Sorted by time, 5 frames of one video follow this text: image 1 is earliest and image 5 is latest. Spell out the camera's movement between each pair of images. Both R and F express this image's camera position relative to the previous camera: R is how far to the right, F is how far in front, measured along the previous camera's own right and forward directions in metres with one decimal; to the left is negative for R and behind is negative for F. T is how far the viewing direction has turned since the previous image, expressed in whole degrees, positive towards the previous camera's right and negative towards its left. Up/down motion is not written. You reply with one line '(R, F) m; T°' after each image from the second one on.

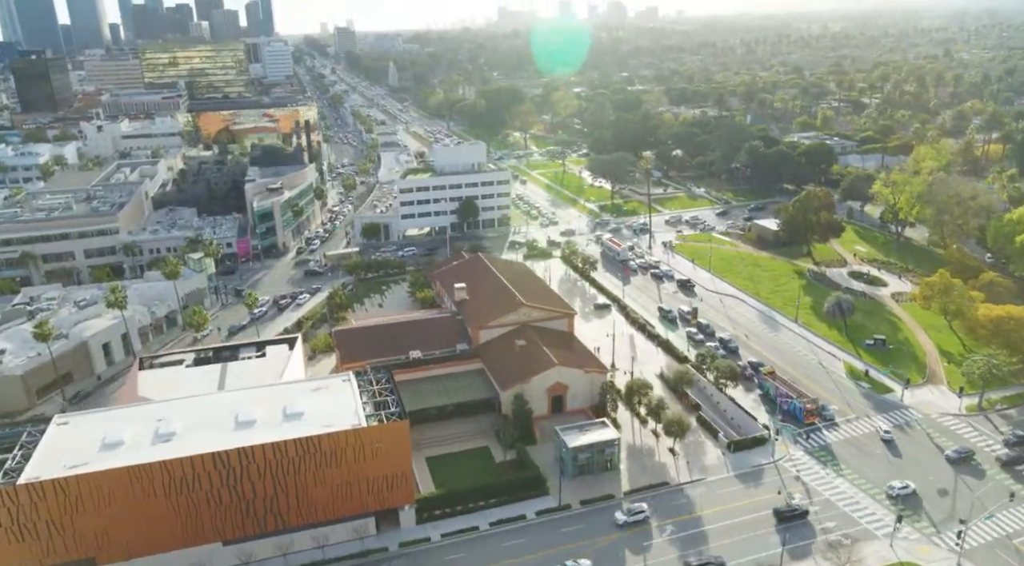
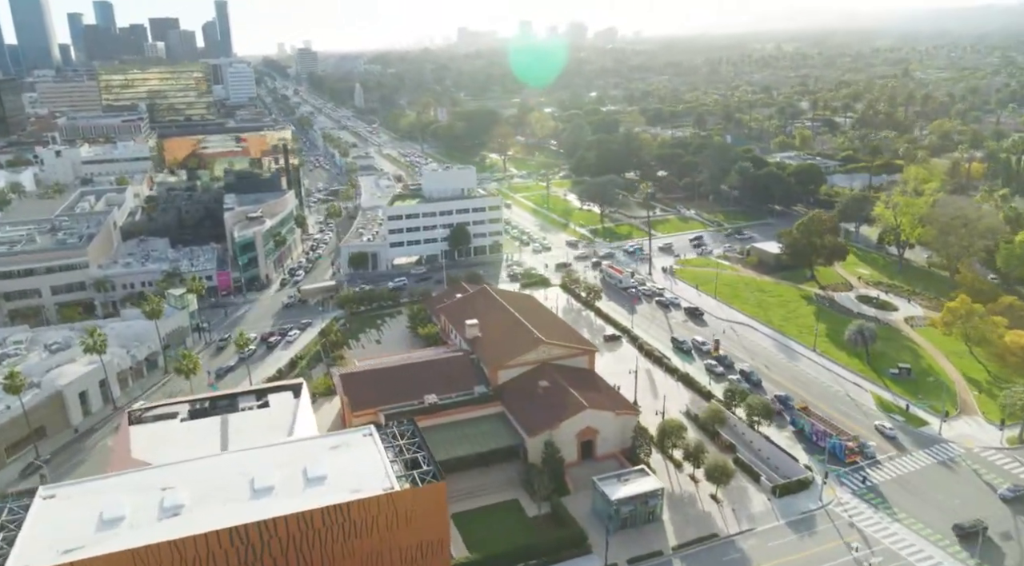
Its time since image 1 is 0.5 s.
(-3.4, +2.8) m; +3°
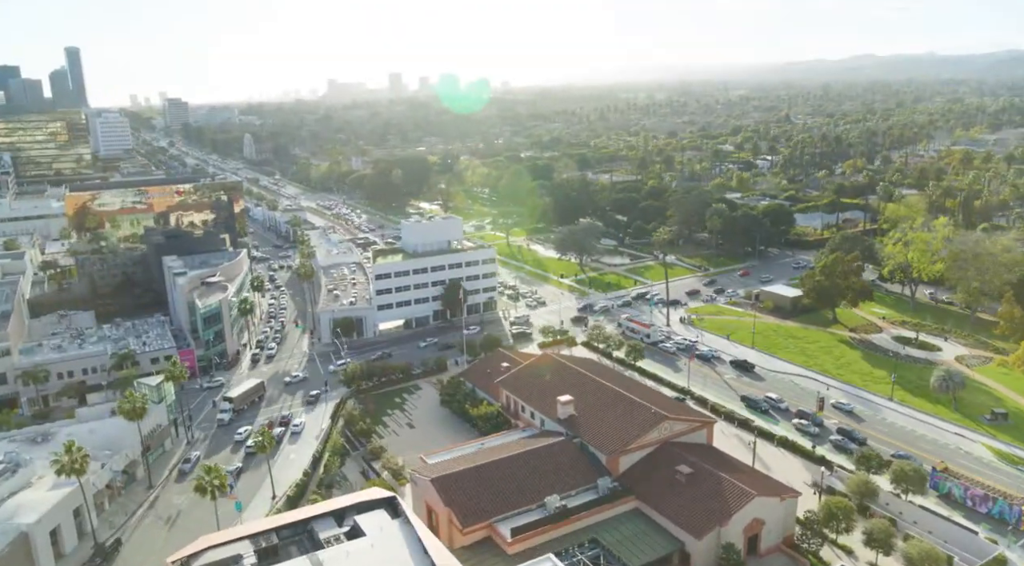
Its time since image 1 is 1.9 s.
(-12.1, +8.1) m; +10°
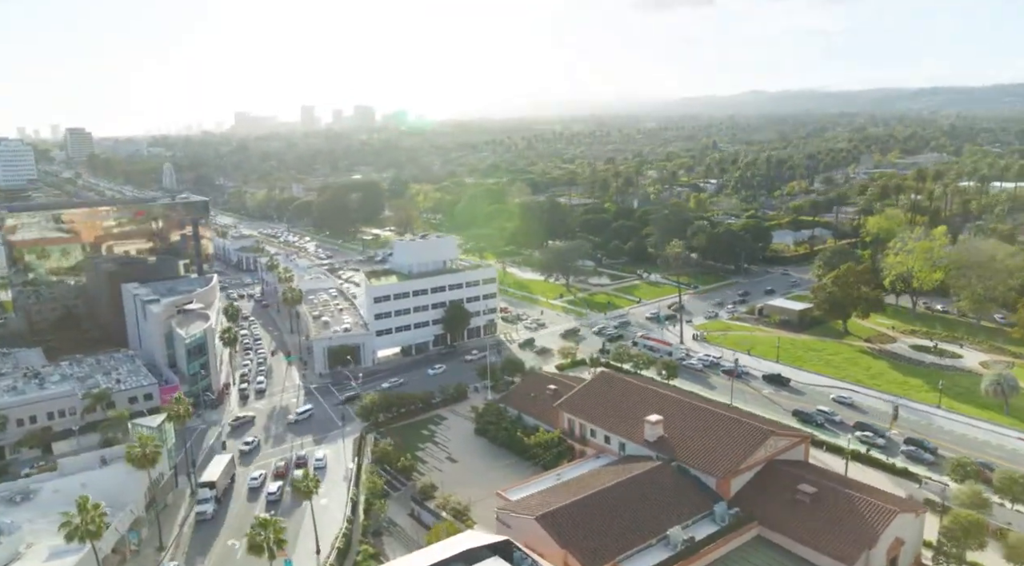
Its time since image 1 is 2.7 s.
(-8.1, +4.5) m; +7°
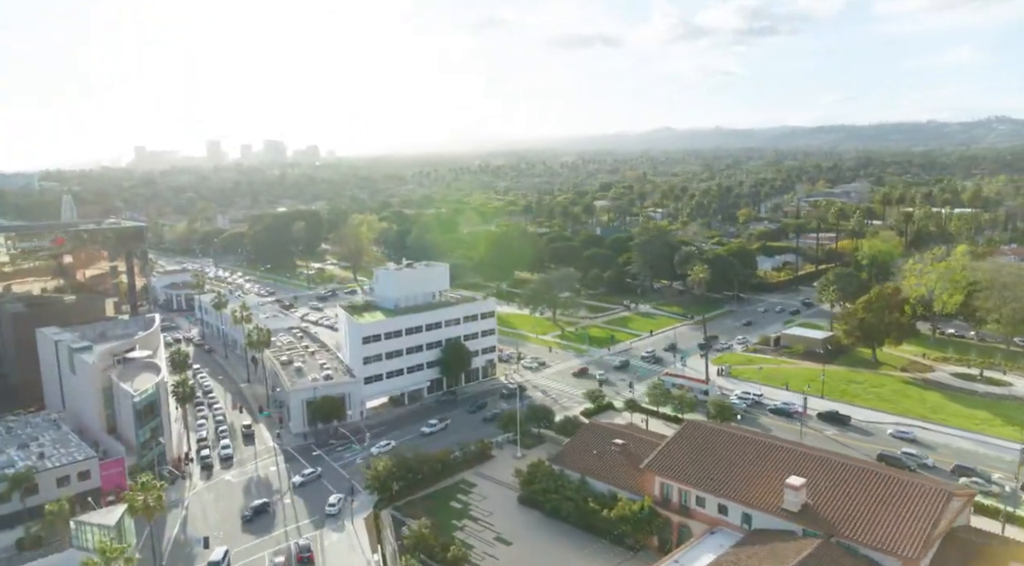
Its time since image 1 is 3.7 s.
(-7.2, +8.9) m; +7°
